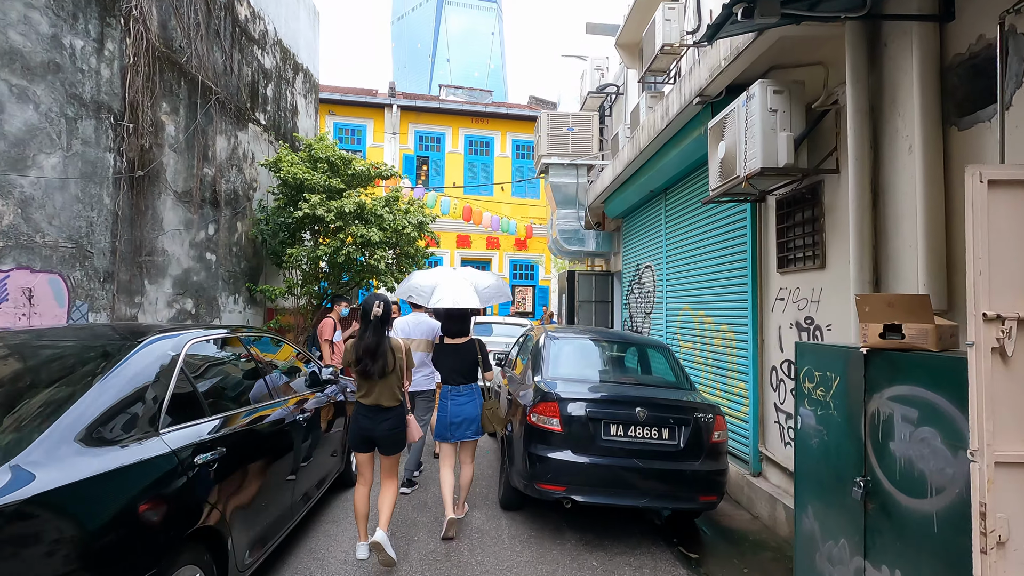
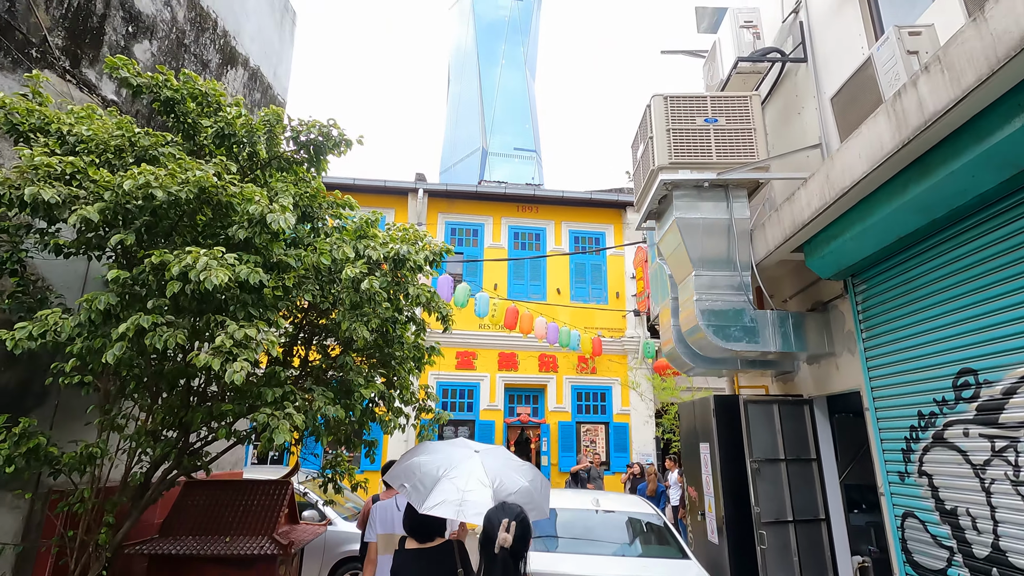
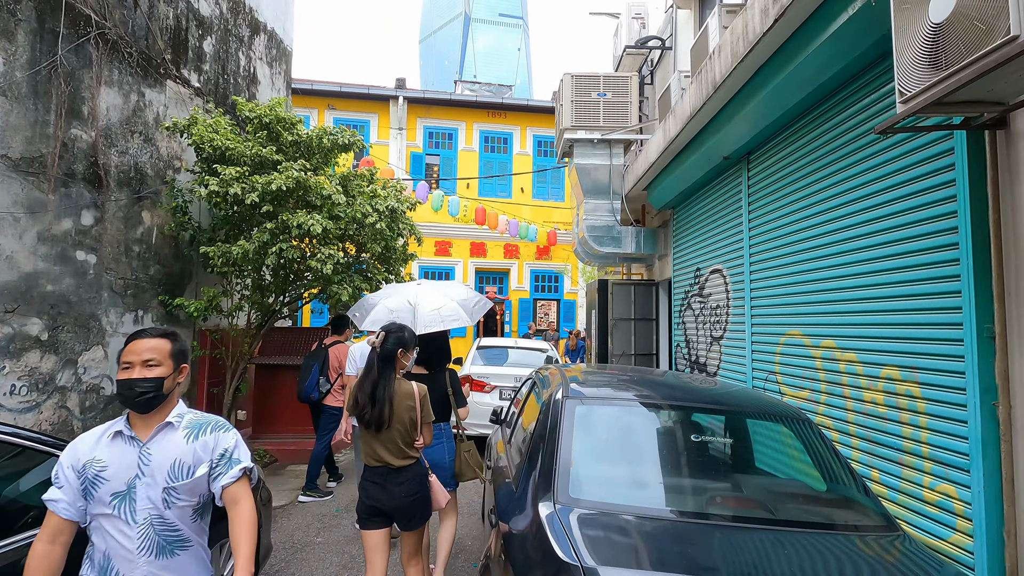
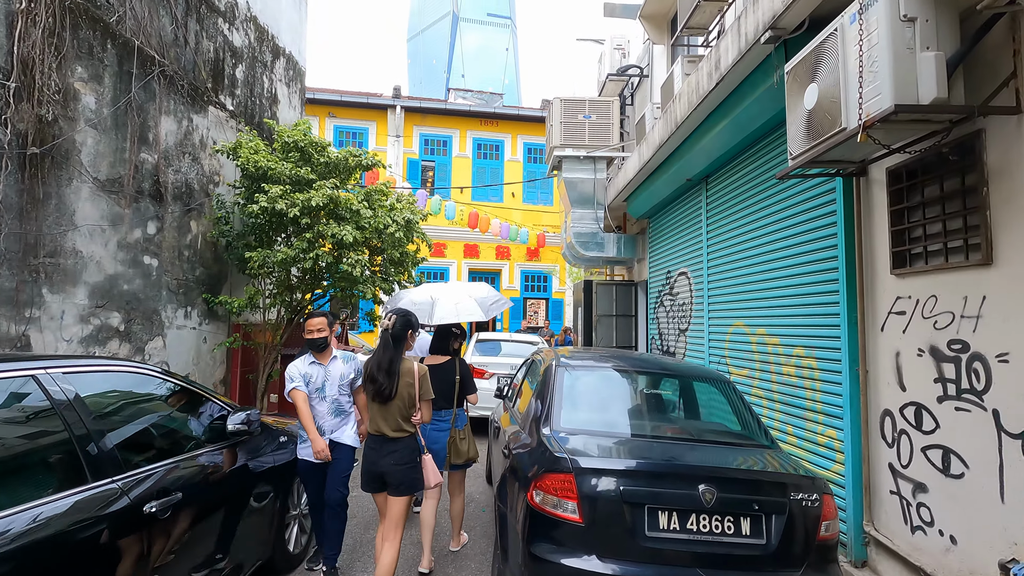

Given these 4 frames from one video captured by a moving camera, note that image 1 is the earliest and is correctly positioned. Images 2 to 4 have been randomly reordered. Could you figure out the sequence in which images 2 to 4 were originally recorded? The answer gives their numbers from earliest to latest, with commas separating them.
4, 3, 2
